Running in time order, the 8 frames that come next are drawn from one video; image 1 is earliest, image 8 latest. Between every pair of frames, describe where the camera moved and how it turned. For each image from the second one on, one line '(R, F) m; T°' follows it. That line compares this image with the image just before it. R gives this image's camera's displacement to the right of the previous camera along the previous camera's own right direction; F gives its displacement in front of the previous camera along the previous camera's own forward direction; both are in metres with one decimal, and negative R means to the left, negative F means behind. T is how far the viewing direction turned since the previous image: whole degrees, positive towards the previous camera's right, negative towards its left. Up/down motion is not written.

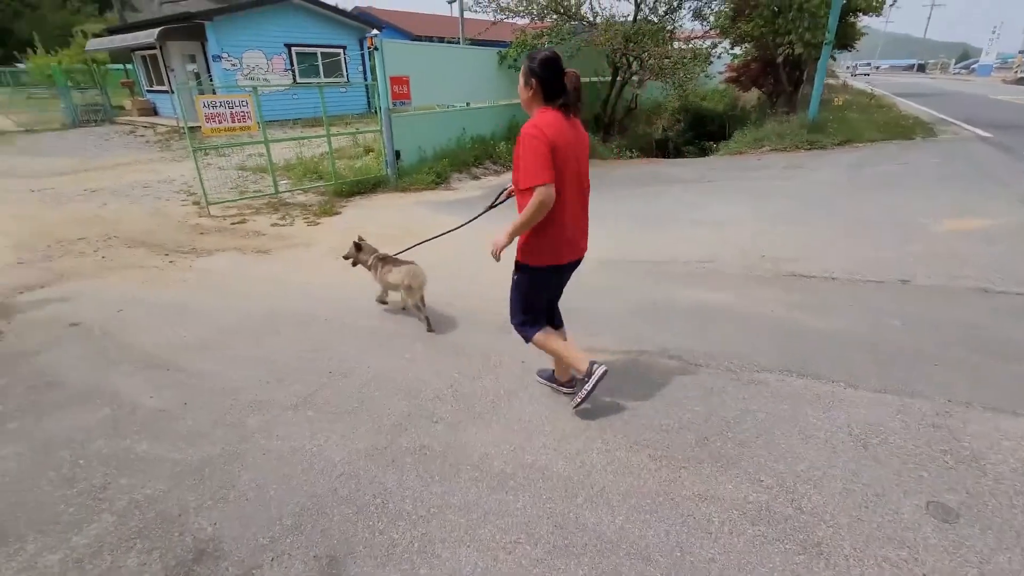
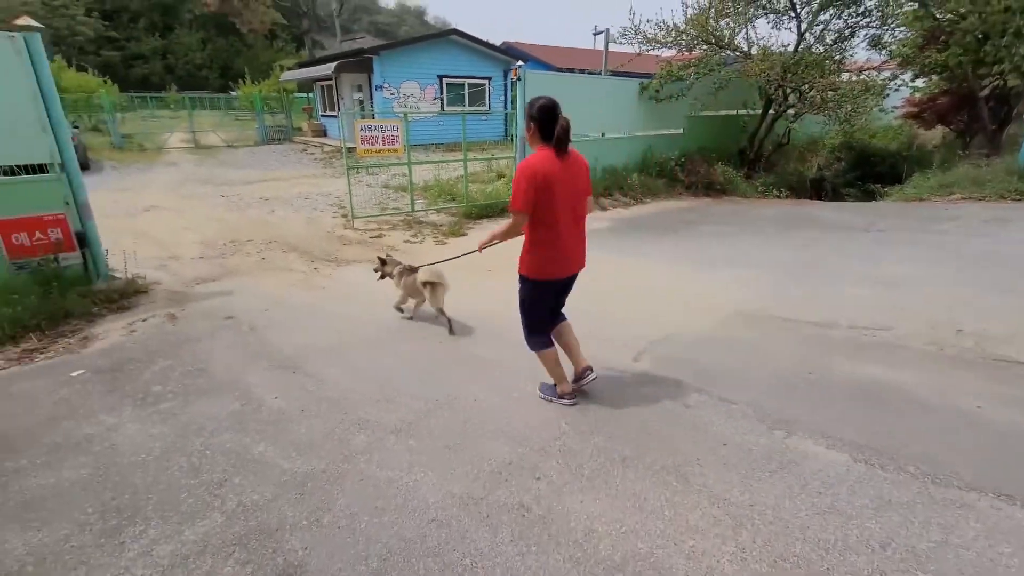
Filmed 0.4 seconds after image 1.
(-0.1, +0.2) m; -13°
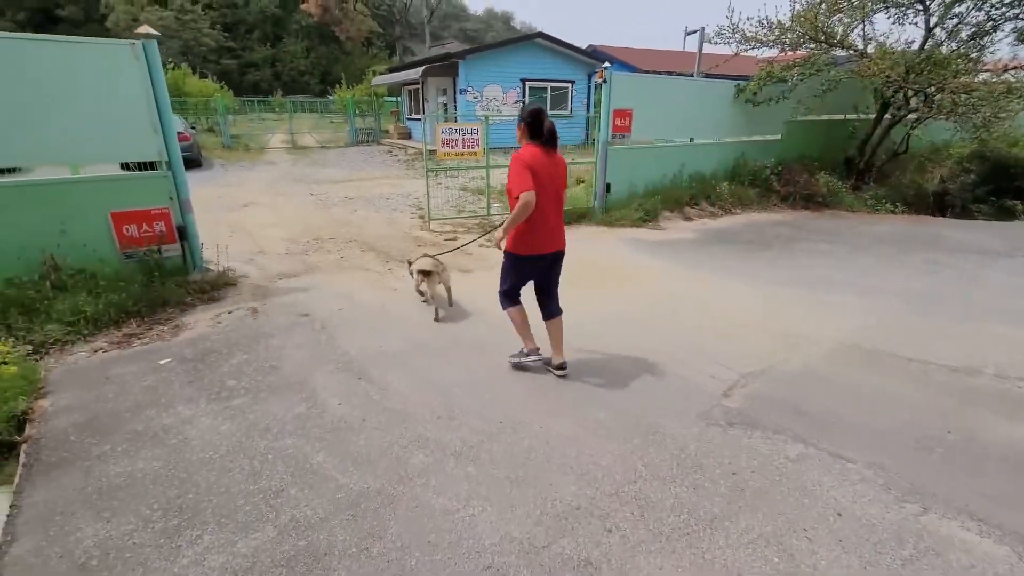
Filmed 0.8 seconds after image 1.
(0.0, +0.2) m; -8°
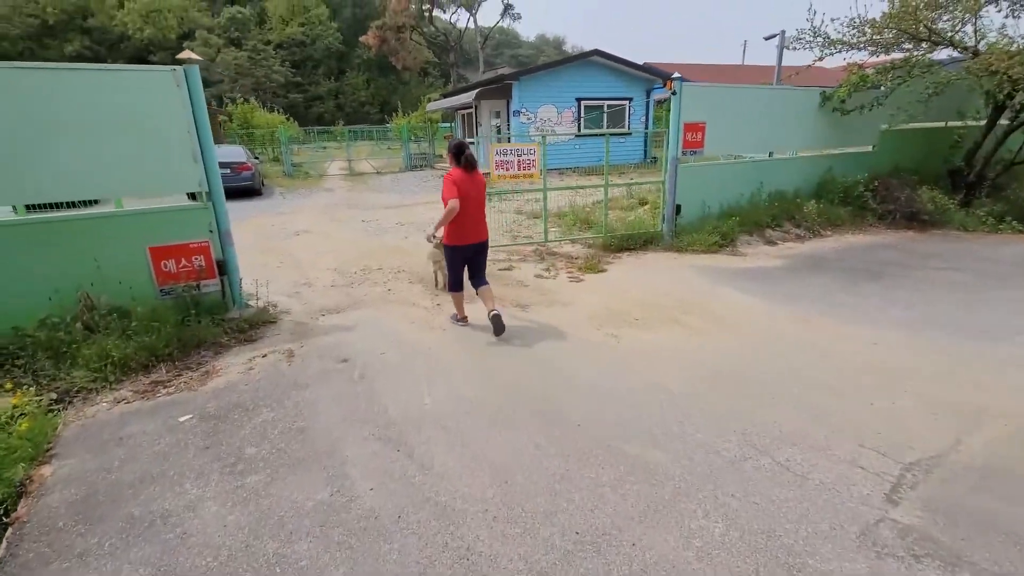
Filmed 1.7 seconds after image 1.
(-0.1, +0.7) m; -6°
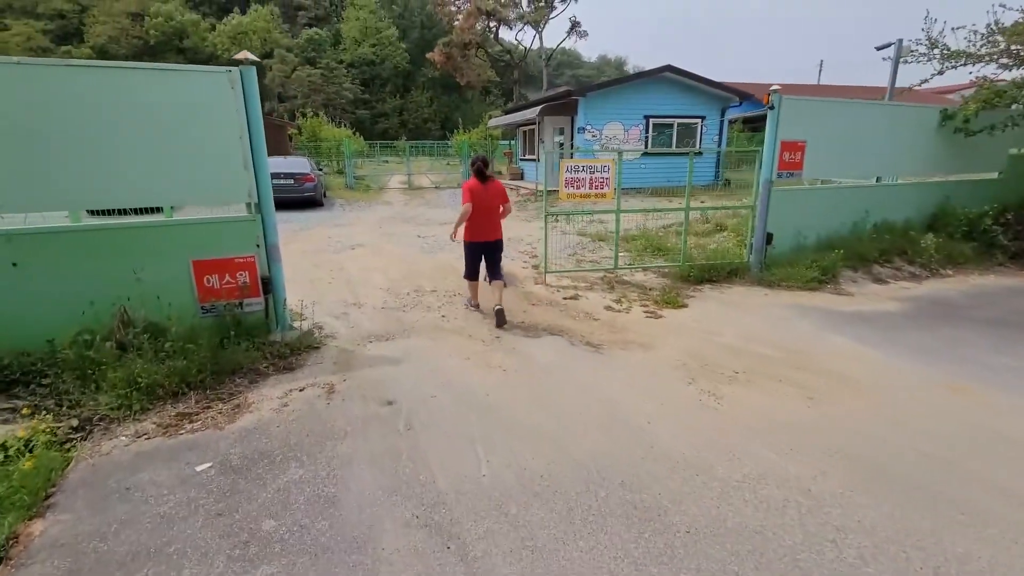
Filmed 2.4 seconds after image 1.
(-0.2, +0.7) m; -6°
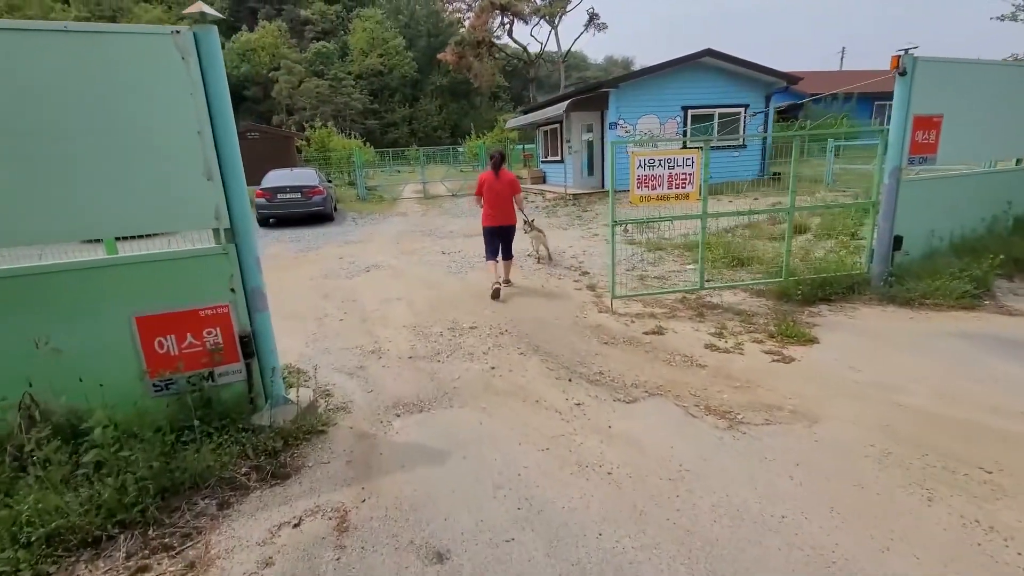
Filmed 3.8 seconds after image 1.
(-0.5, +1.5) m; -2°
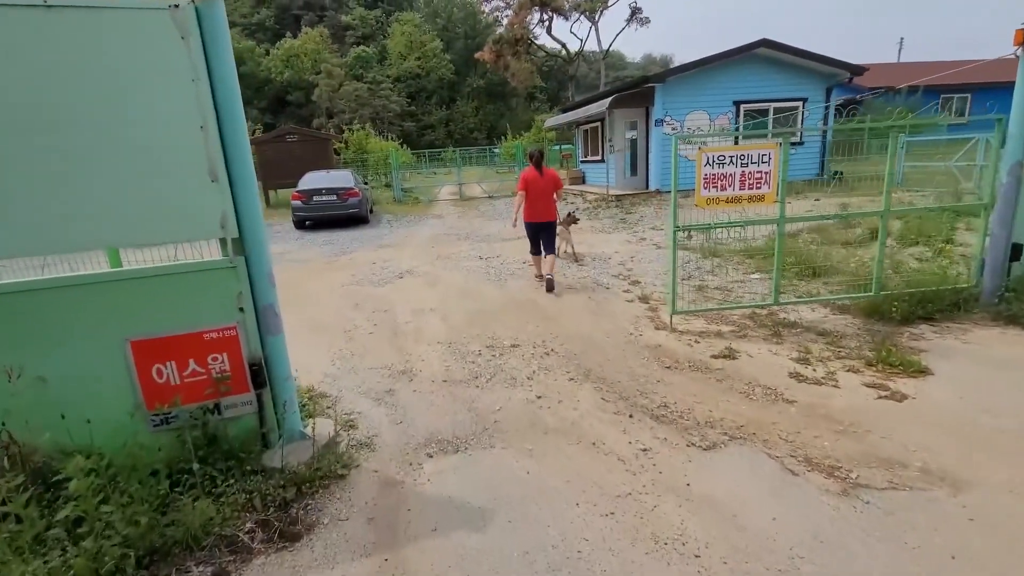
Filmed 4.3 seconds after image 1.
(-0.1, +0.5) m; -4°
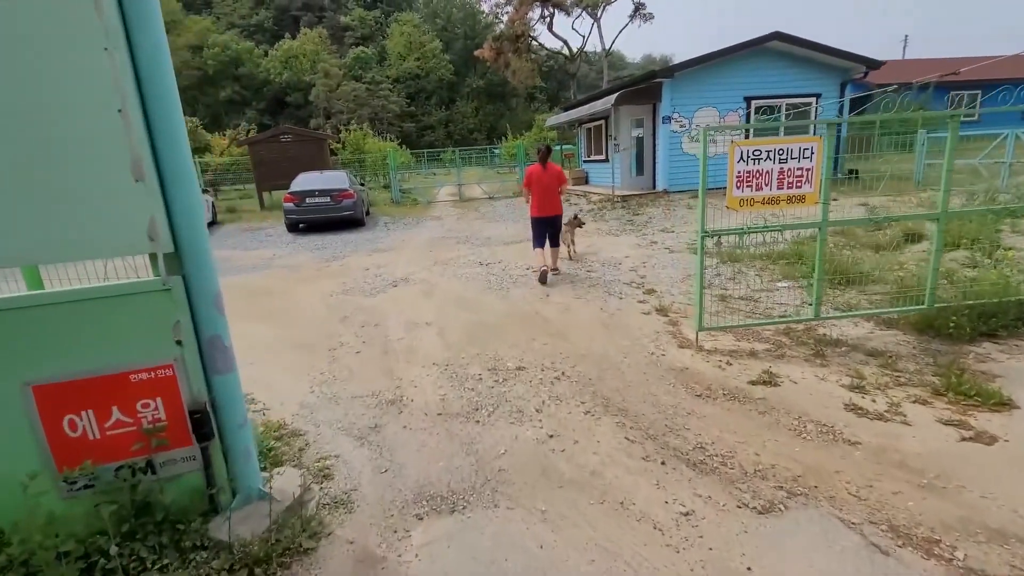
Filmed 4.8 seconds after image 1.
(0.0, +0.6) m; 0°
